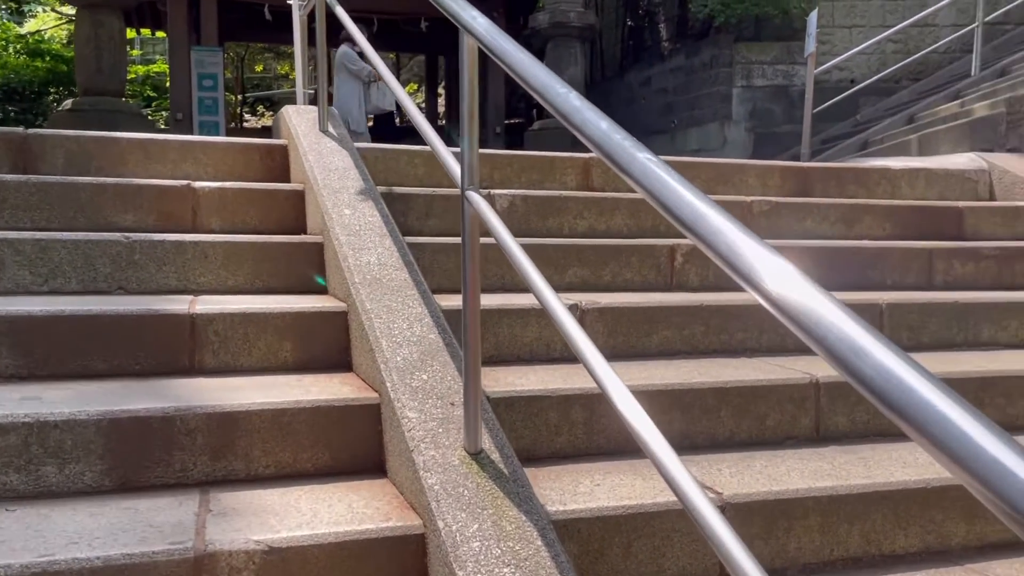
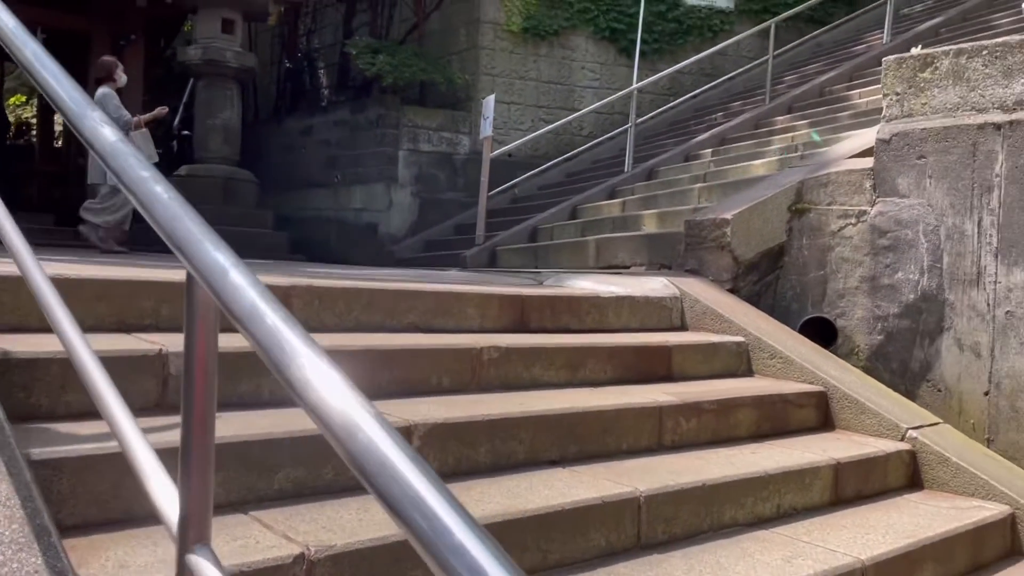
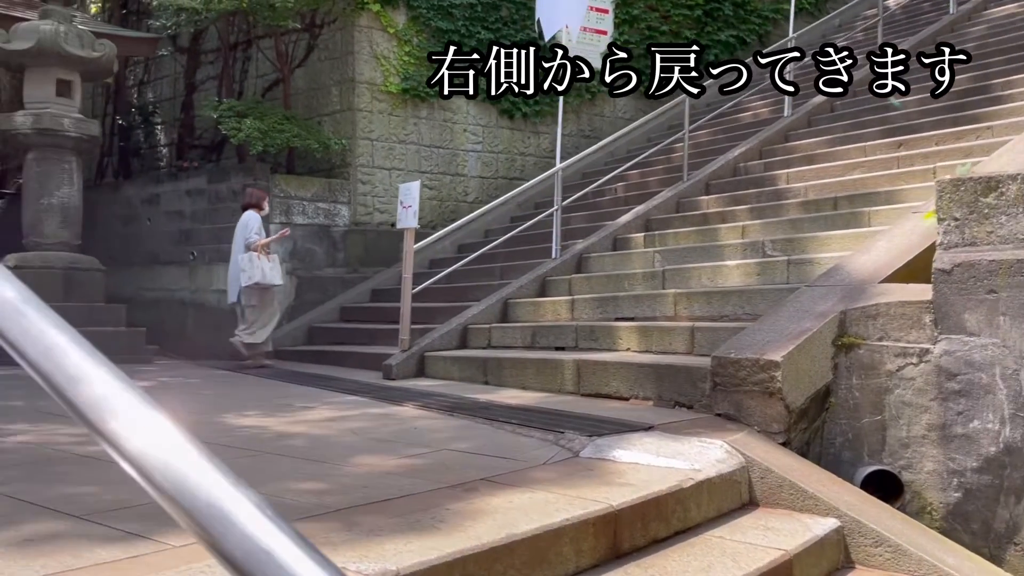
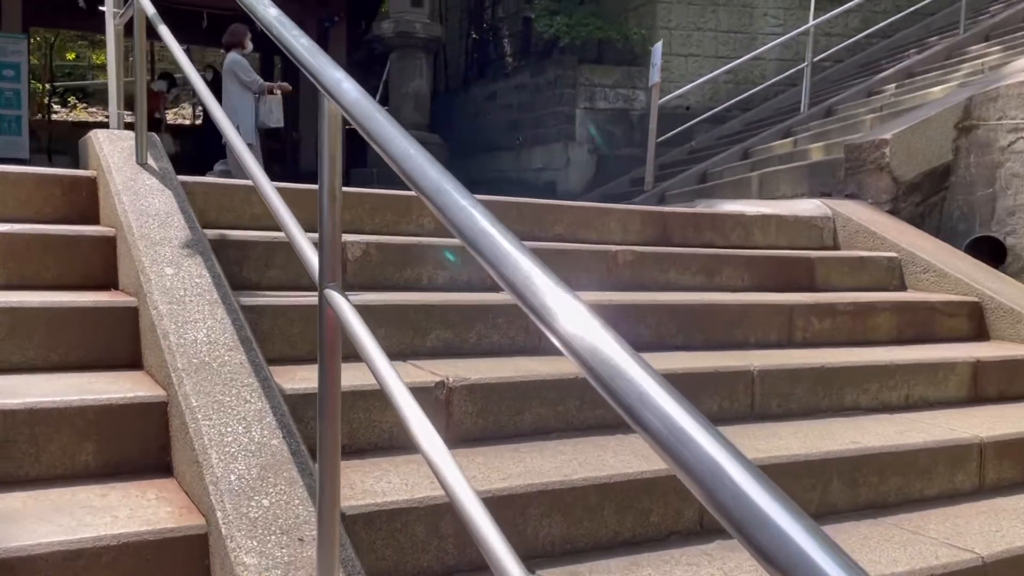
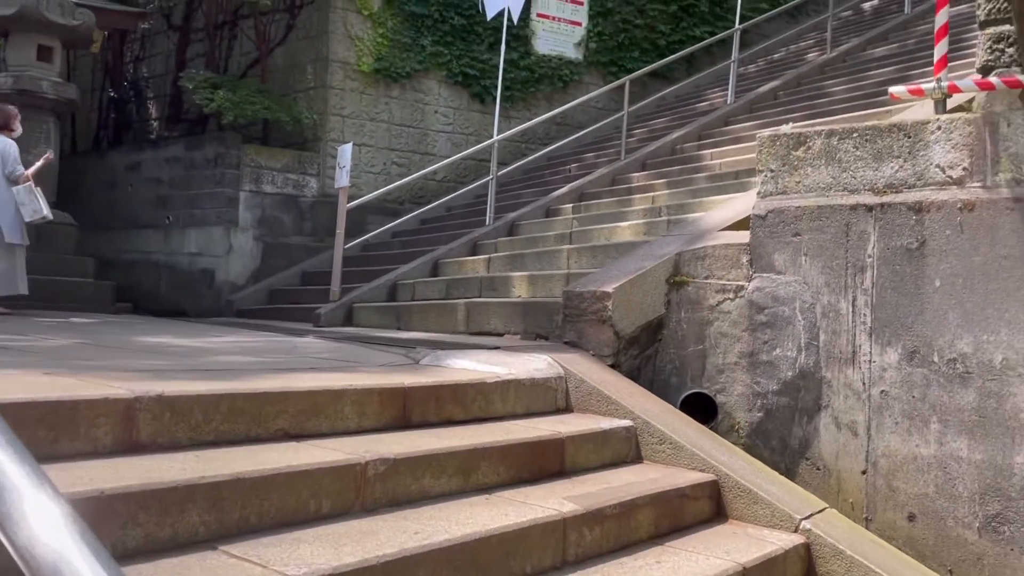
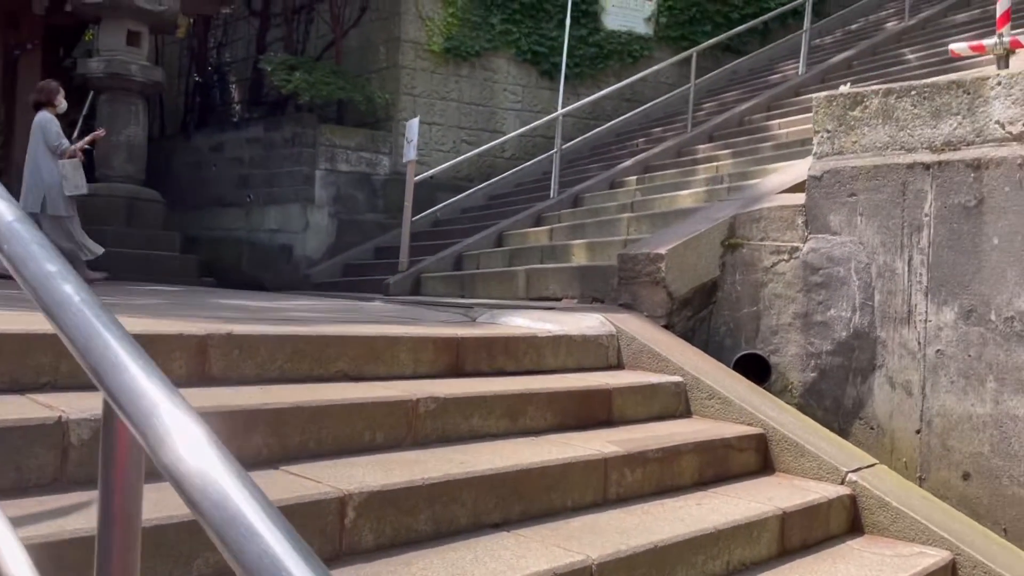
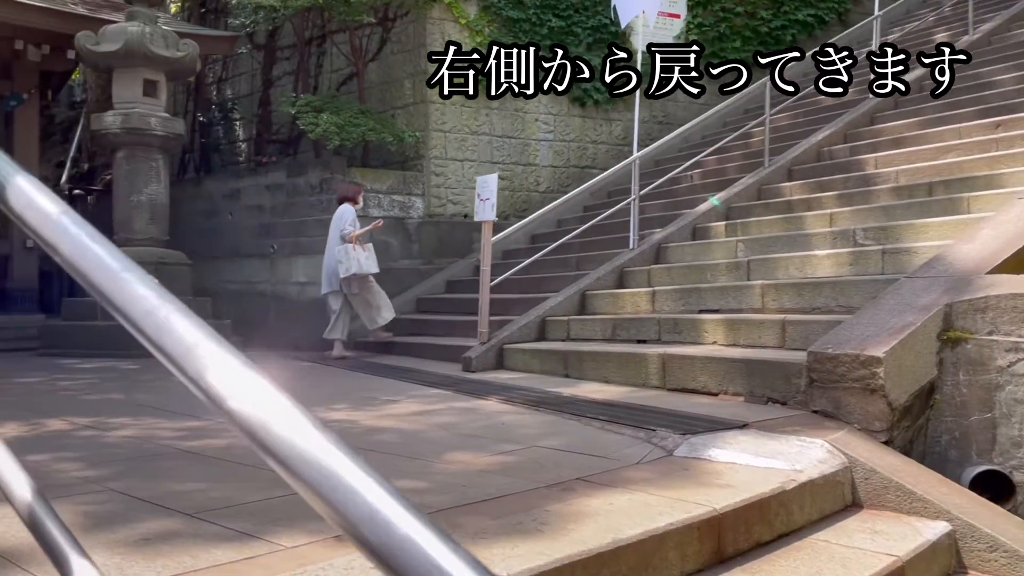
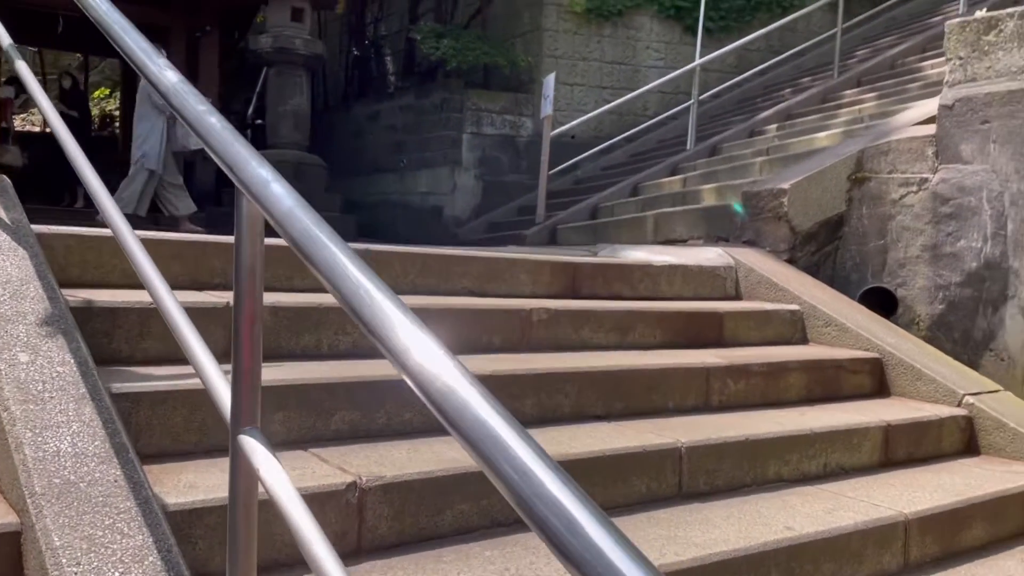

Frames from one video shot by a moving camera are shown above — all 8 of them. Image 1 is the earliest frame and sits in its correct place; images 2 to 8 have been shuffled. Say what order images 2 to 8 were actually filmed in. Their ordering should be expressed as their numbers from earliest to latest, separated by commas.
4, 8, 2, 6, 5, 3, 7
